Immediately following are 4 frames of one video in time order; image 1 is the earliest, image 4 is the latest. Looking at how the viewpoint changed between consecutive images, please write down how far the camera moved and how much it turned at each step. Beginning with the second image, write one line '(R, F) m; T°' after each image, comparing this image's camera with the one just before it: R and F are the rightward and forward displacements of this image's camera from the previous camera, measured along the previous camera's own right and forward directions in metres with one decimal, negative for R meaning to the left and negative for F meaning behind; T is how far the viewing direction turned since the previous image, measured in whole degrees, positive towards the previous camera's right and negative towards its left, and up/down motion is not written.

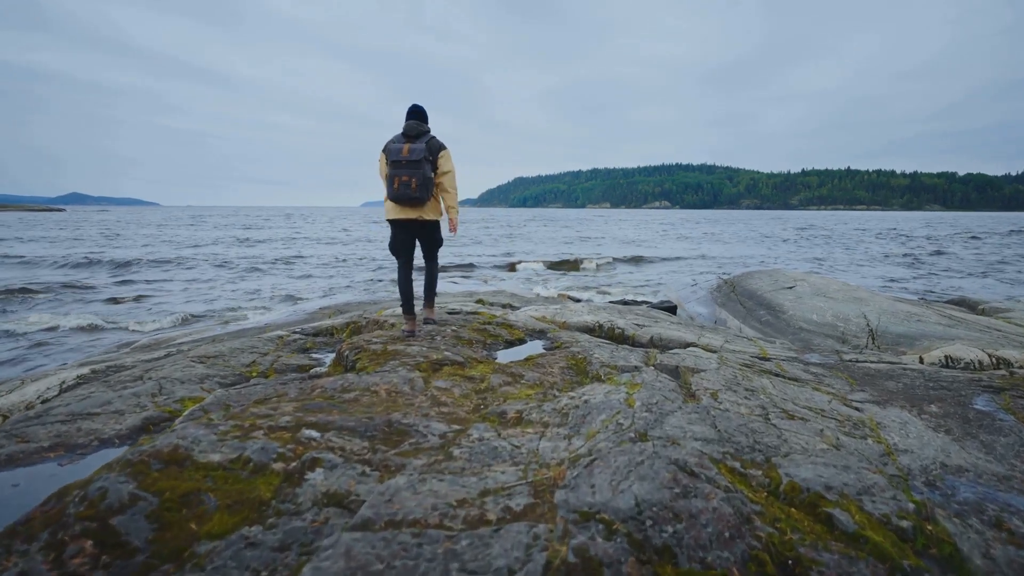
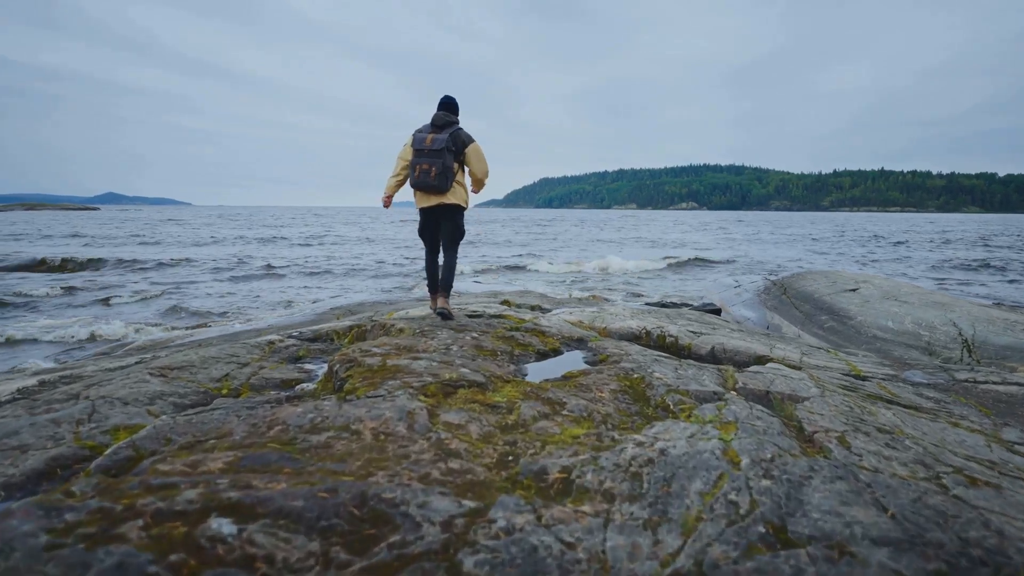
(-0.1, +1.2) m; -2°
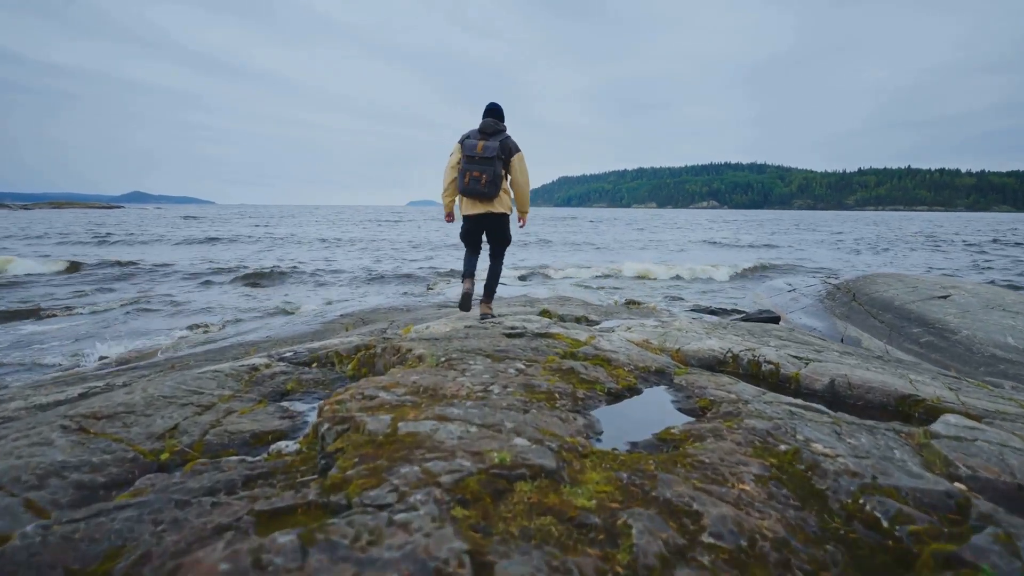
(-0.3, +1.4) m; -2°
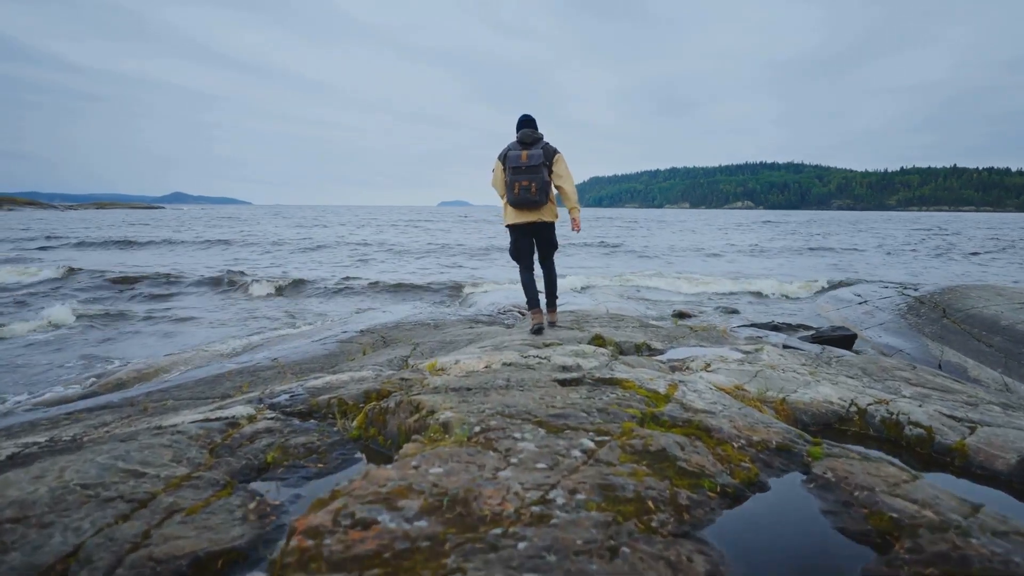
(-0.2, +1.2) m; -3°
